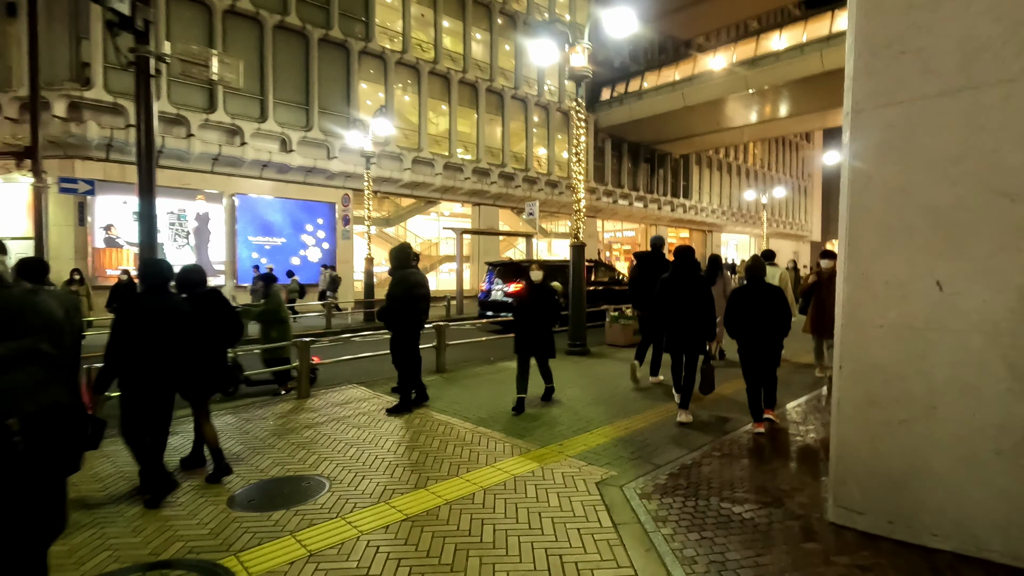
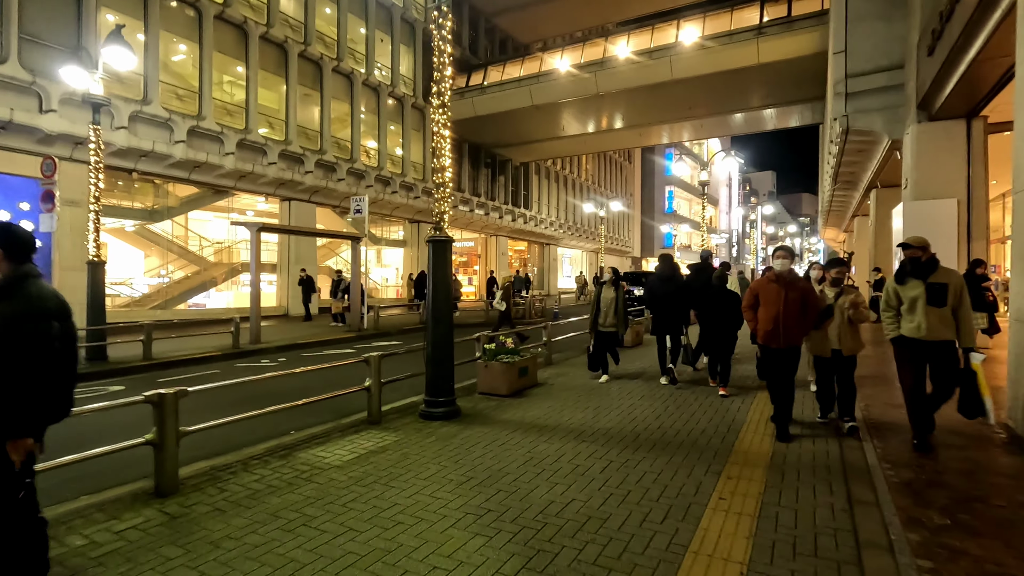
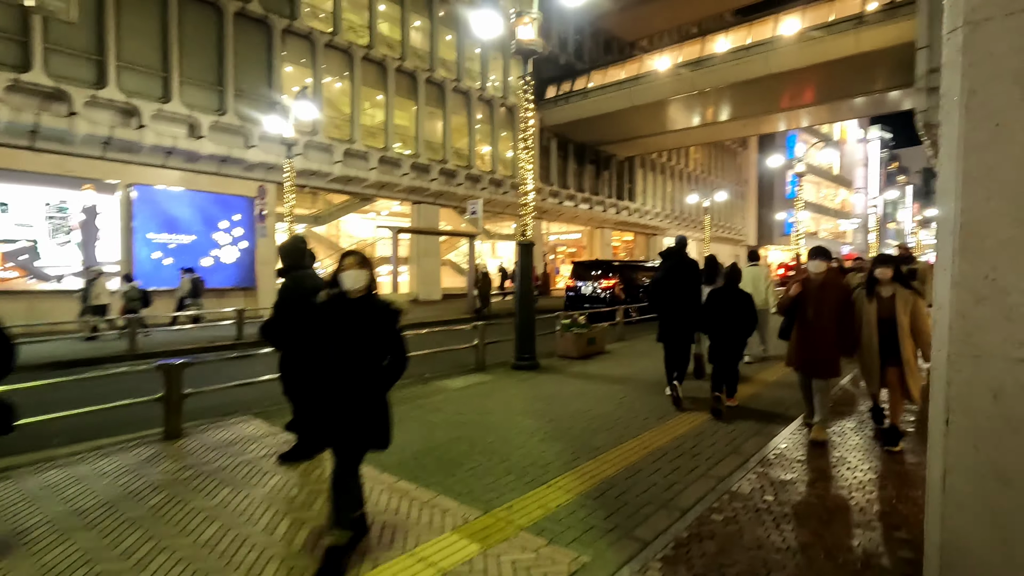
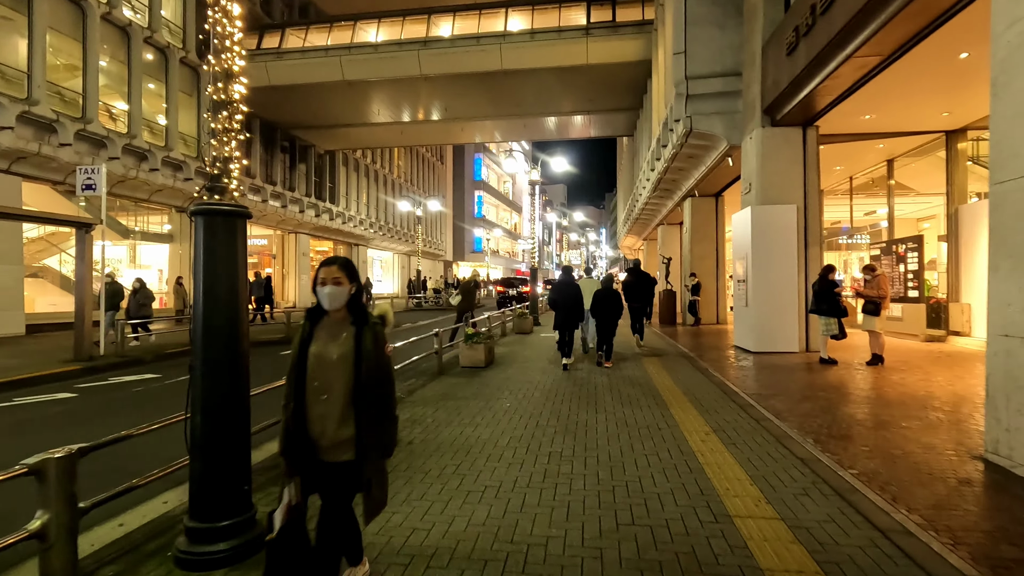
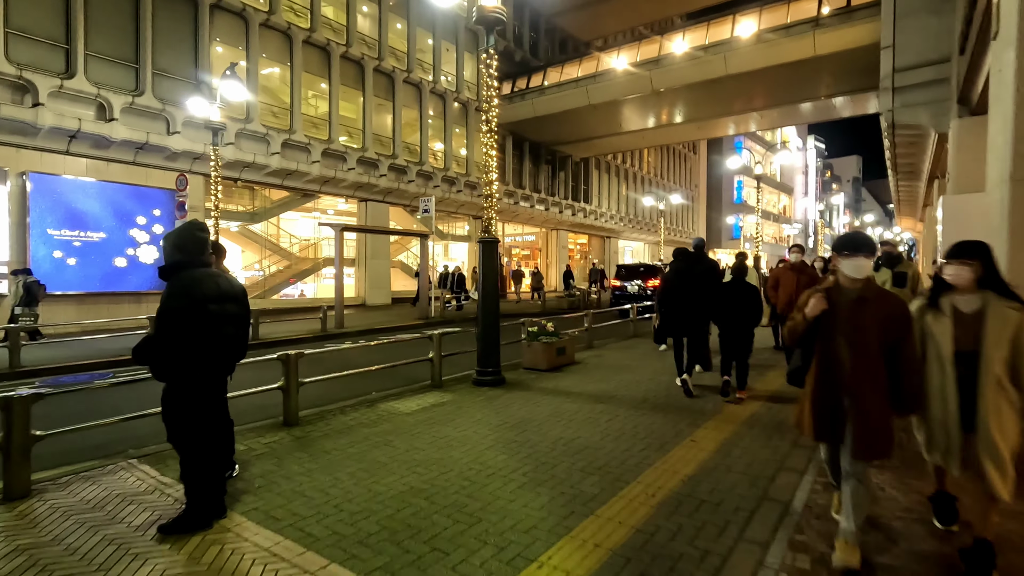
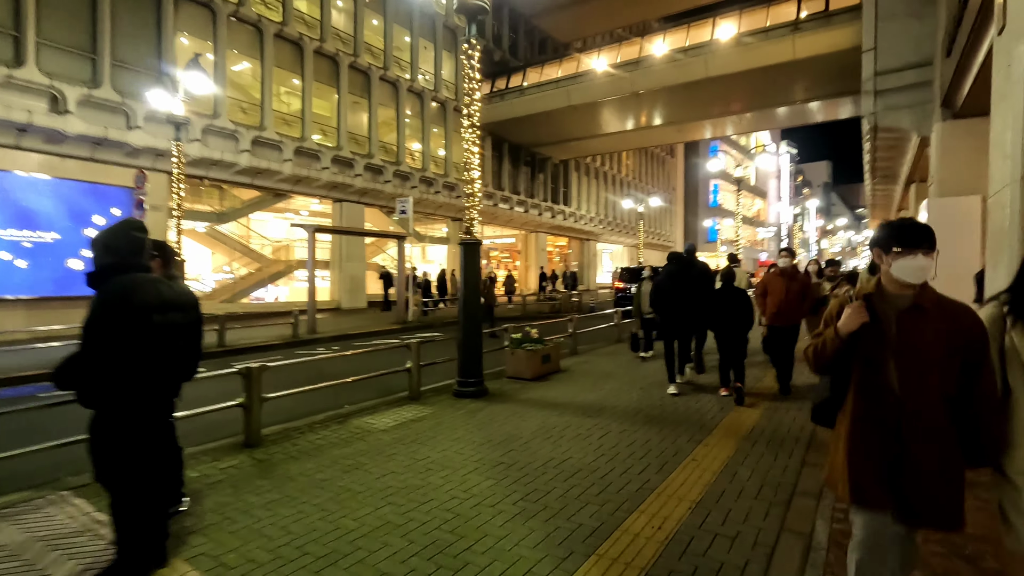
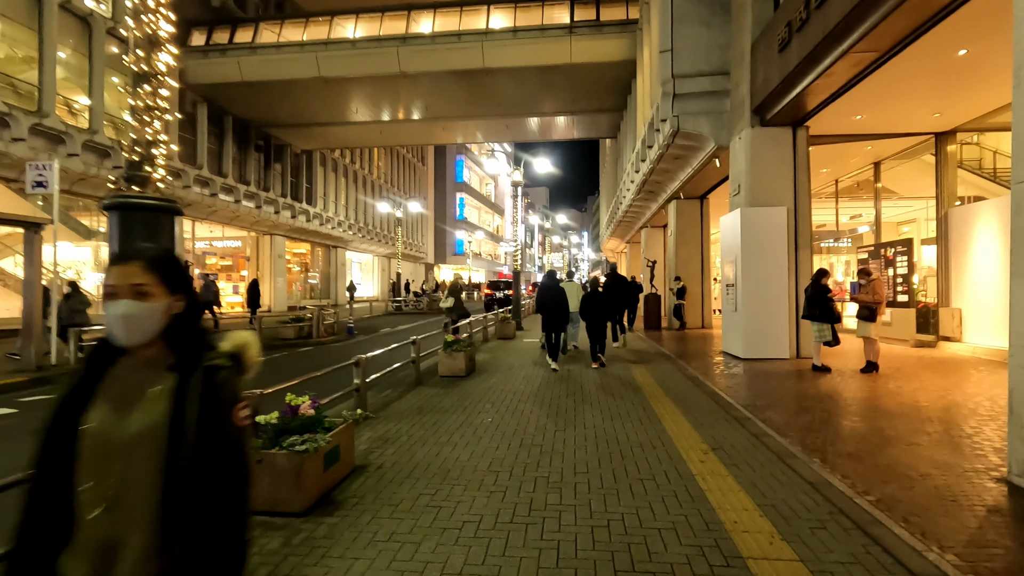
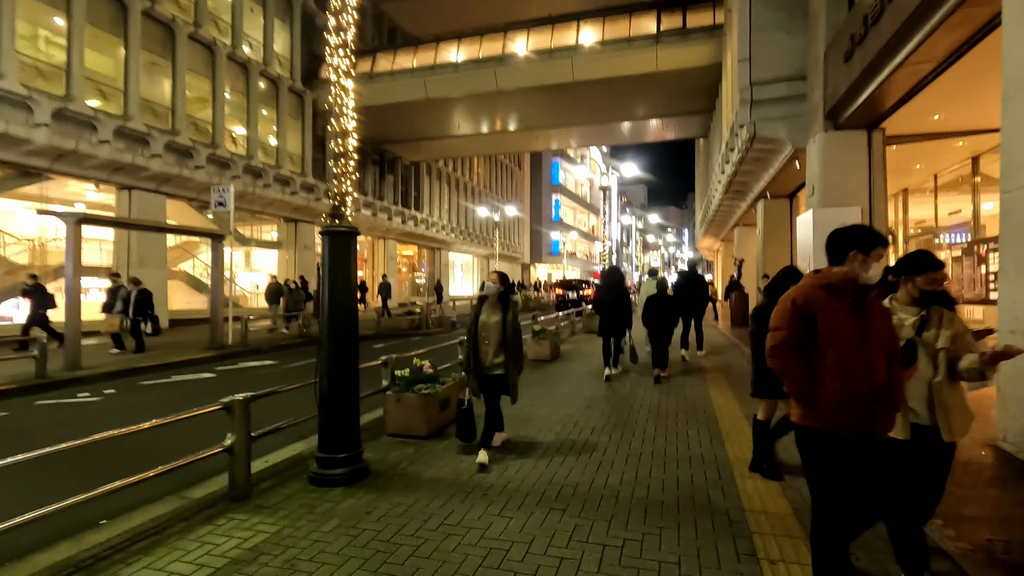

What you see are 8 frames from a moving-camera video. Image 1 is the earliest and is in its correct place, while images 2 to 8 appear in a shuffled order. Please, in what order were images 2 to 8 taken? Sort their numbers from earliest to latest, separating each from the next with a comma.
3, 5, 6, 2, 8, 4, 7
